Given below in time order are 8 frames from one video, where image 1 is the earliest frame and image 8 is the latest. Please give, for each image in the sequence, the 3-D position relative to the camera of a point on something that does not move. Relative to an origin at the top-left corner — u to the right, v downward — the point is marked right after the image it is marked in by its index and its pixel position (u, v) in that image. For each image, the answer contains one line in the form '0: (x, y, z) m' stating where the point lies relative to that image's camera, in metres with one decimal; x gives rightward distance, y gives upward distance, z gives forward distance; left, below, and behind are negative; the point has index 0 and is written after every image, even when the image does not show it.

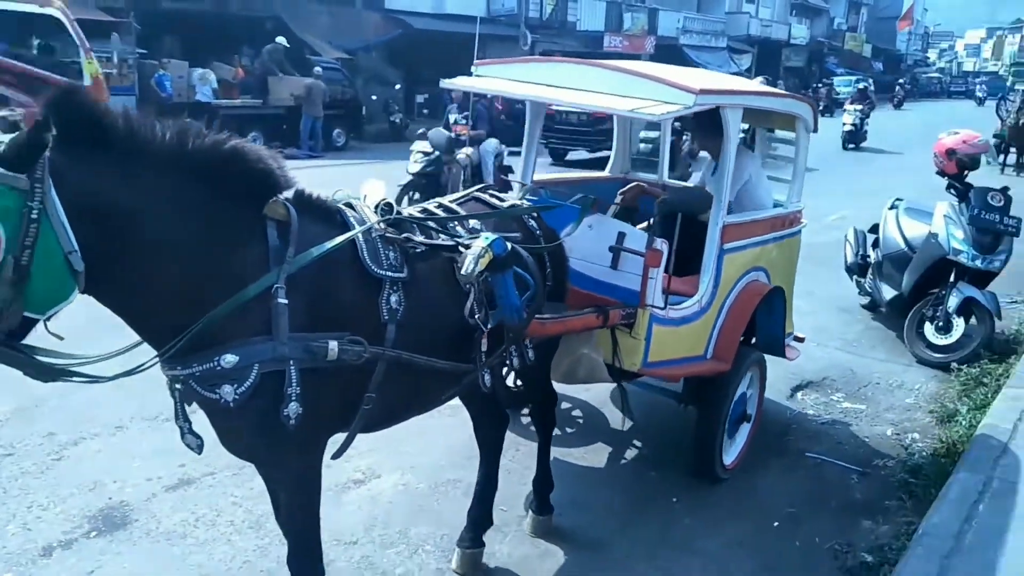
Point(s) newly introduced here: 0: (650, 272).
0: (+0.6, +0.1, +3.7) m
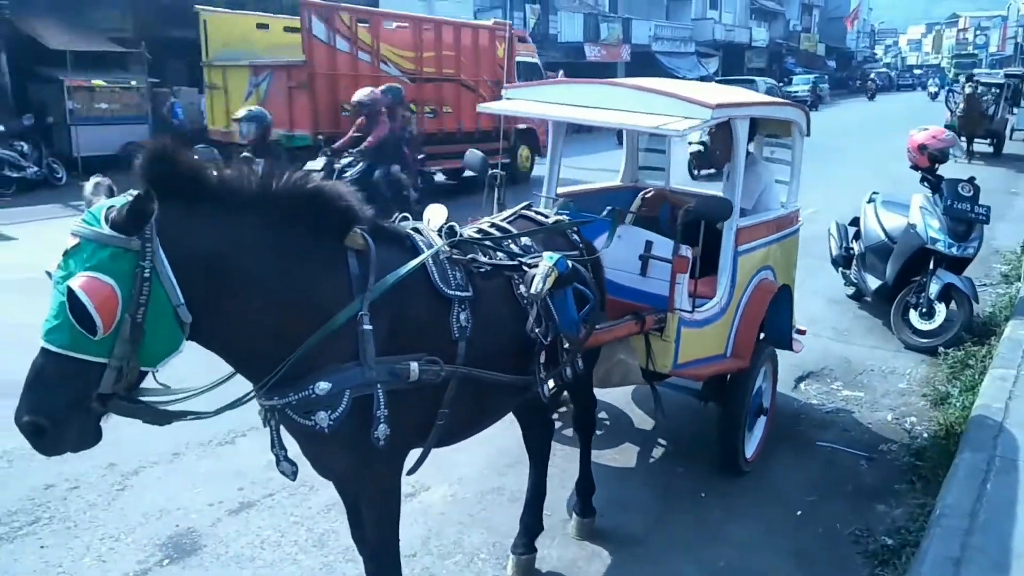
0: (+0.7, 0.0, +3.9) m
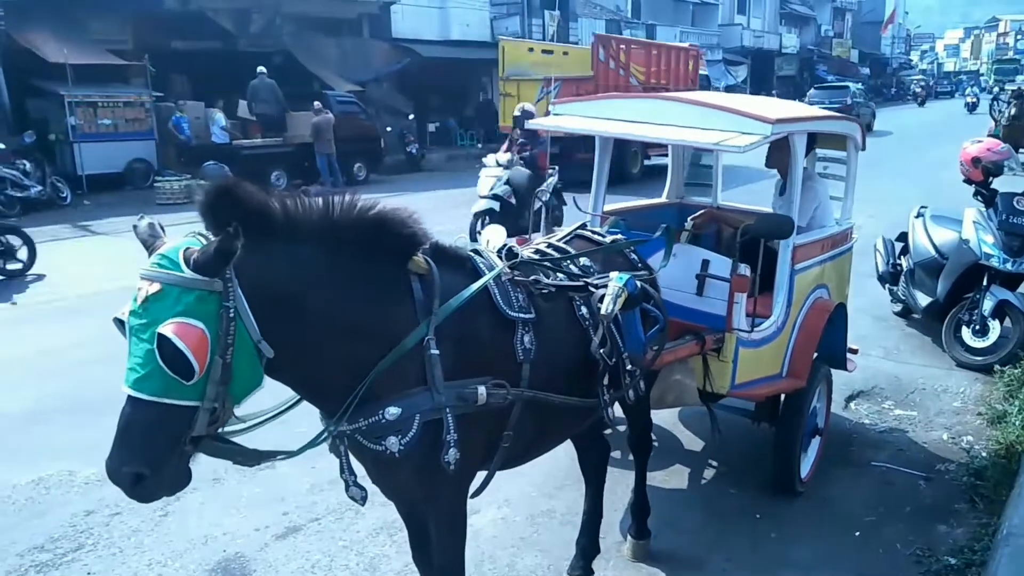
0: (+1.0, 0.0, +3.9) m
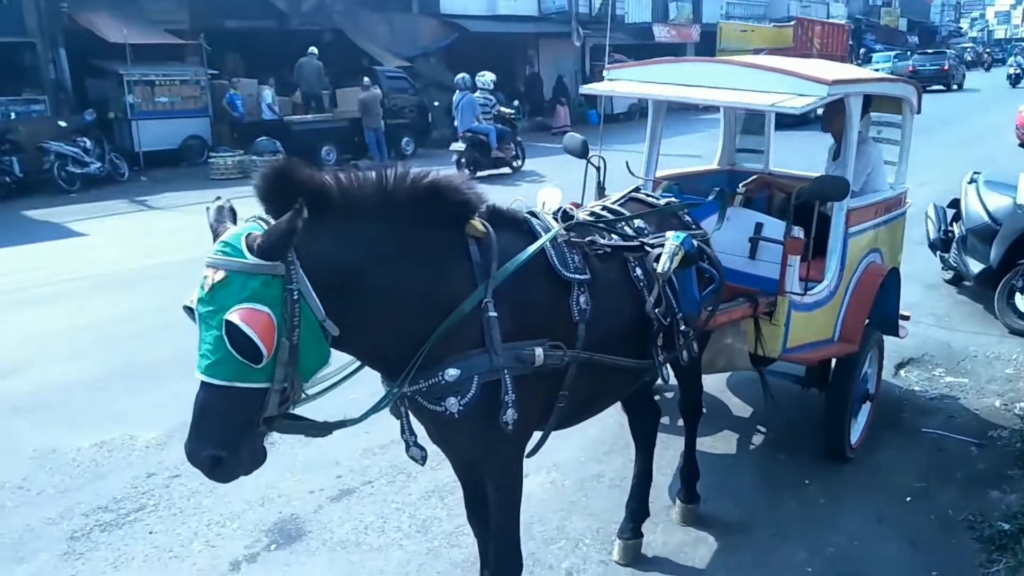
0: (+1.2, +0.1, +3.8) m
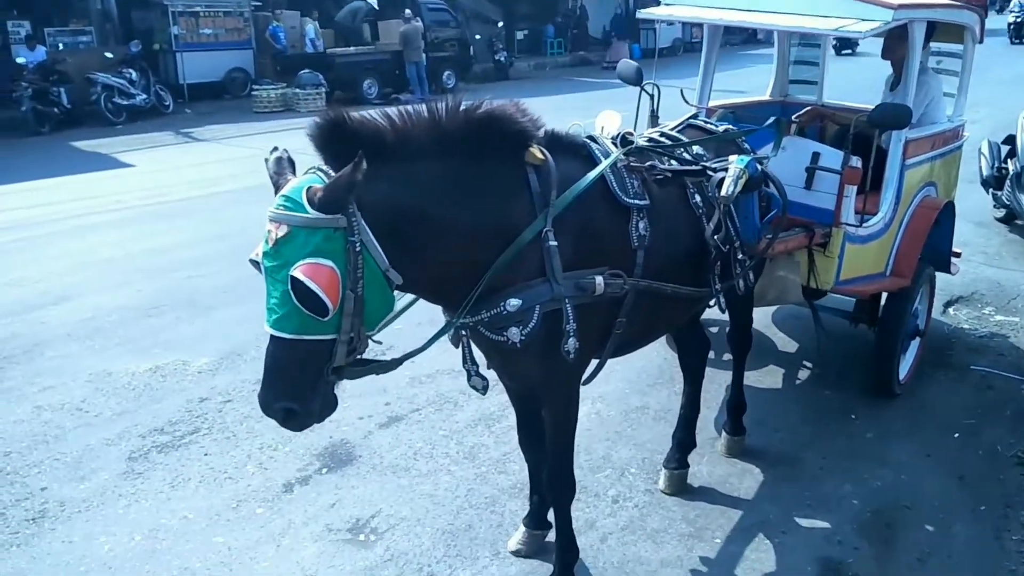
0: (+1.4, +0.4, +3.8) m
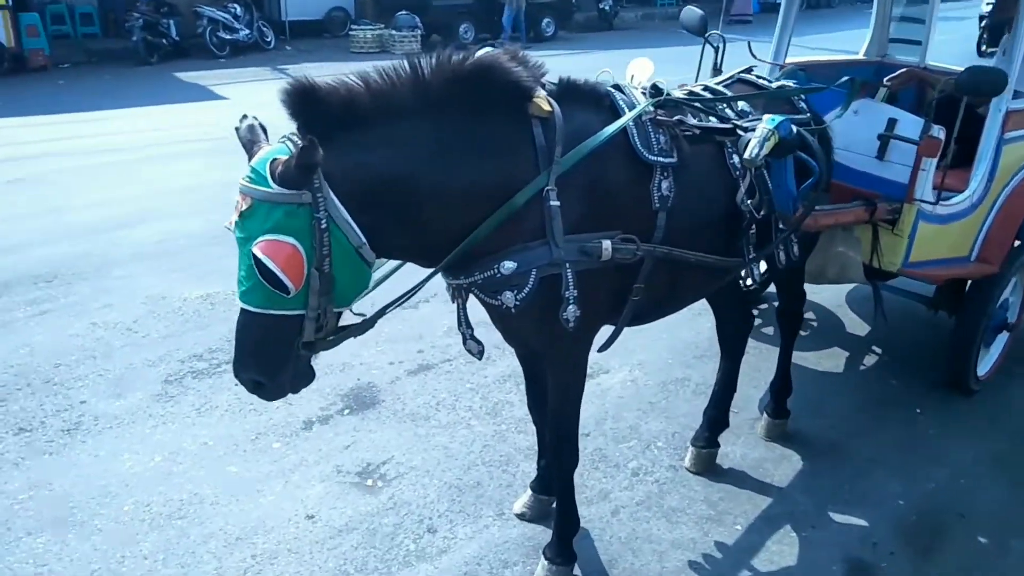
0: (+1.6, +0.5, +3.4) m
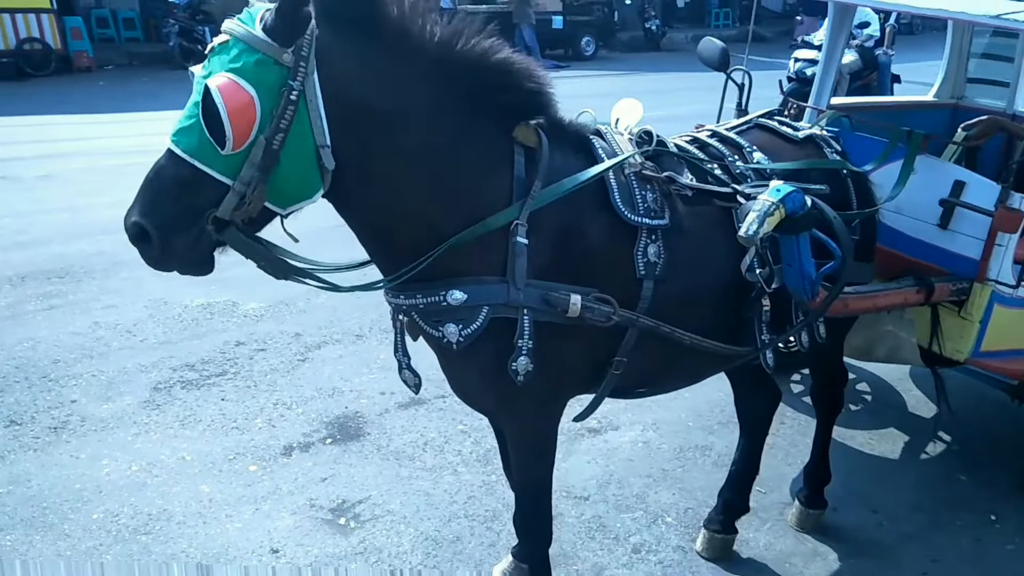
0: (+1.6, +0.2, +2.9) m
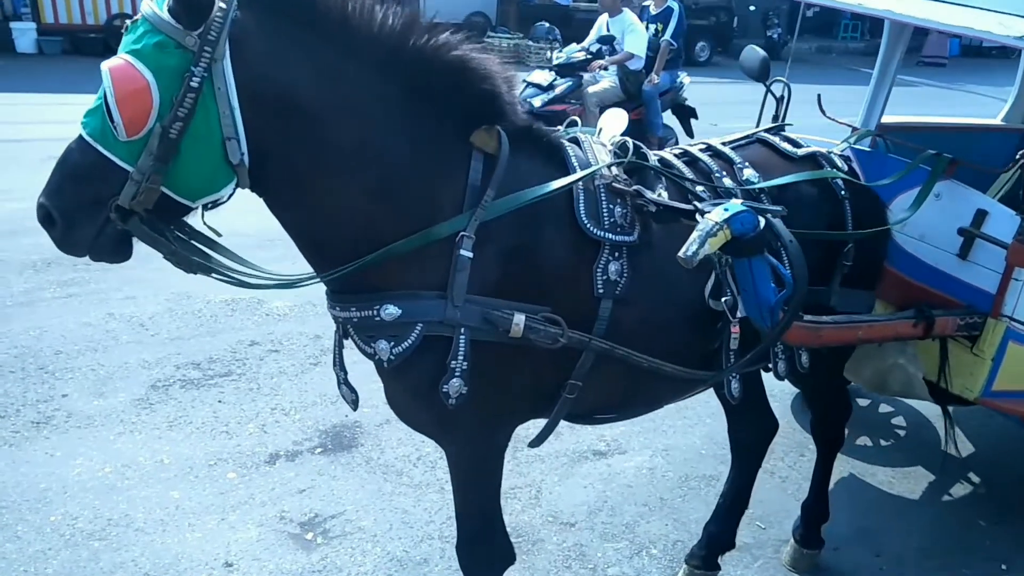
0: (+1.4, +0.1, +2.6) m
